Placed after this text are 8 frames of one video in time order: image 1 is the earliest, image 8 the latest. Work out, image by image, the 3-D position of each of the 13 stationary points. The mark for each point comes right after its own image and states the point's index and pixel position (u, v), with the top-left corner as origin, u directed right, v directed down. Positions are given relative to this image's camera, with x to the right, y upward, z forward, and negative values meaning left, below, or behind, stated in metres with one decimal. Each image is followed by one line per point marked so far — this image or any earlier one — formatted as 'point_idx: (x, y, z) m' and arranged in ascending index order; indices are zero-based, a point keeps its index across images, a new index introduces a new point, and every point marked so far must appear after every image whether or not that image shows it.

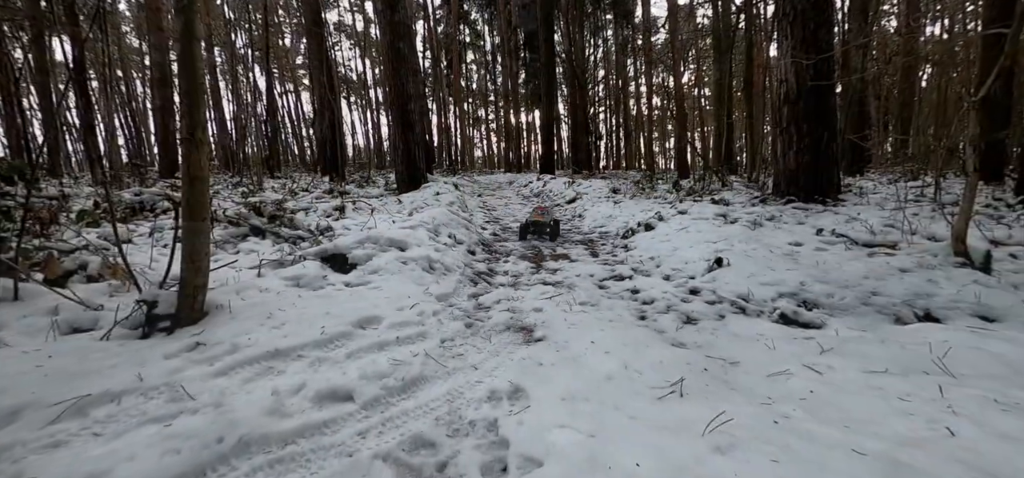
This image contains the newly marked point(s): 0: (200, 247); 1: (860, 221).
0: (-1.7, -0.1, +2.5) m
1: (+4.1, +0.2, +5.6) m
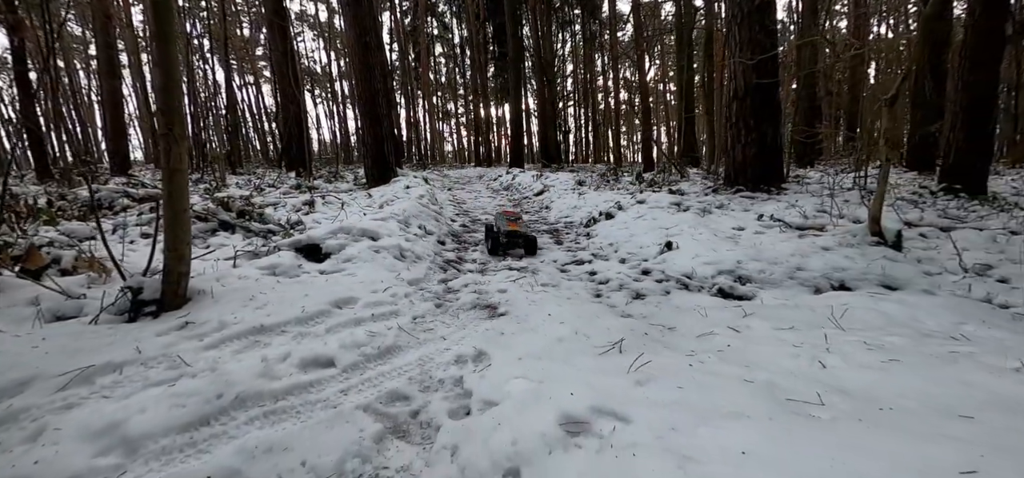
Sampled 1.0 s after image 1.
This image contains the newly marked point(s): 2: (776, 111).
0: (-1.9, 0.0, +2.8) m
1: (+3.7, +0.4, +6.2) m
2: (+4.2, +2.0, +7.6) m
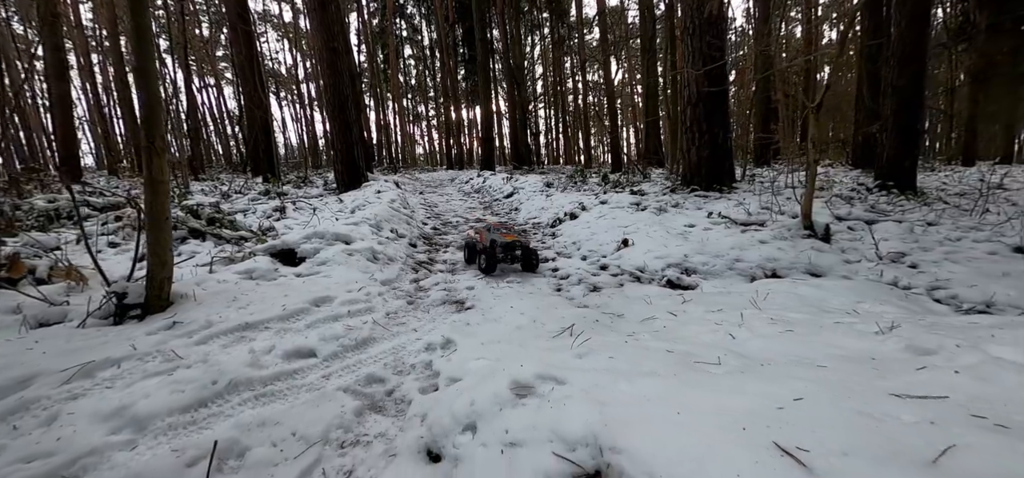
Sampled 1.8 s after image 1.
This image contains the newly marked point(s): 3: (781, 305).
0: (-2.1, -0.1, +3.0) m
1: (+3.2, +0.5, +6.7) m
2: (+3.7, +2.1, +8.2) m
3: (+1.7, -0.4, +3.1) m
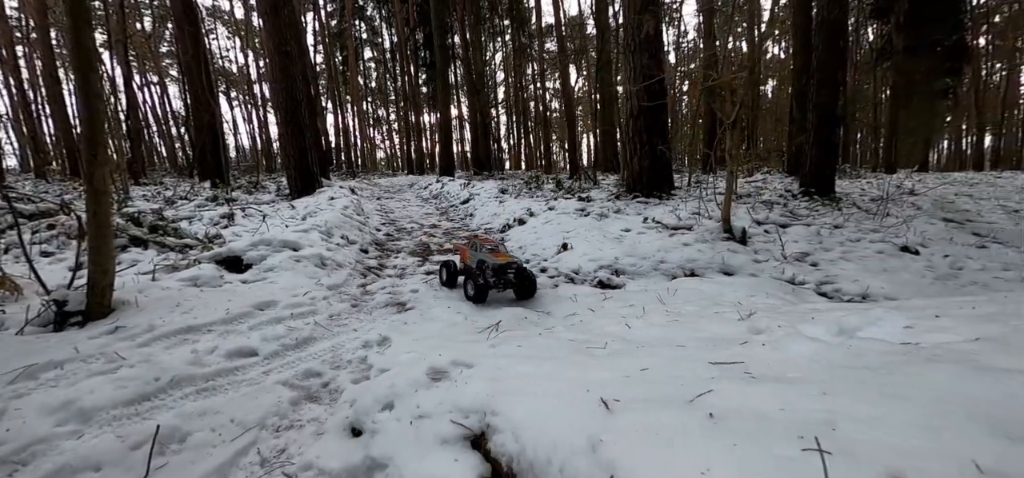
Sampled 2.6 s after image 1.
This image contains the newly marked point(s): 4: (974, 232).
0: (-2.6, -0.1, +3.1) m
1: (+2.5, +0.4, +7.2) m
2: (+2.8, +2.0, +8.7) m
3: (+1.3, -0.5, +3.5) m
4: (+7.7, +0.1, +8.0) m
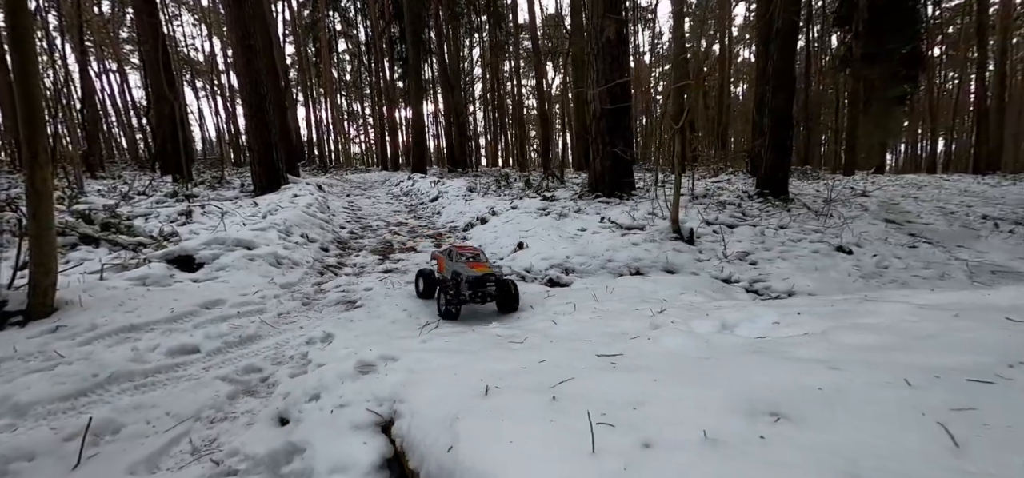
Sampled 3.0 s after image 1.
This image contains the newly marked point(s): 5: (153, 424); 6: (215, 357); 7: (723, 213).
0: (-3.0, -0.1, +3.1) m
1: (+1.9, +0.4, +7.5) m
2: (+2.1, +2.0, +9.0) m
3: (+0.8, -0.5, +3.8) m
4: (+7.1, +0.1, +8.5) m
5: (-1.6, -0.8, +2.1) m
6: (-1.7, -0.7, +2.8) m
7: (+3.6, +0.4, +8.2) m
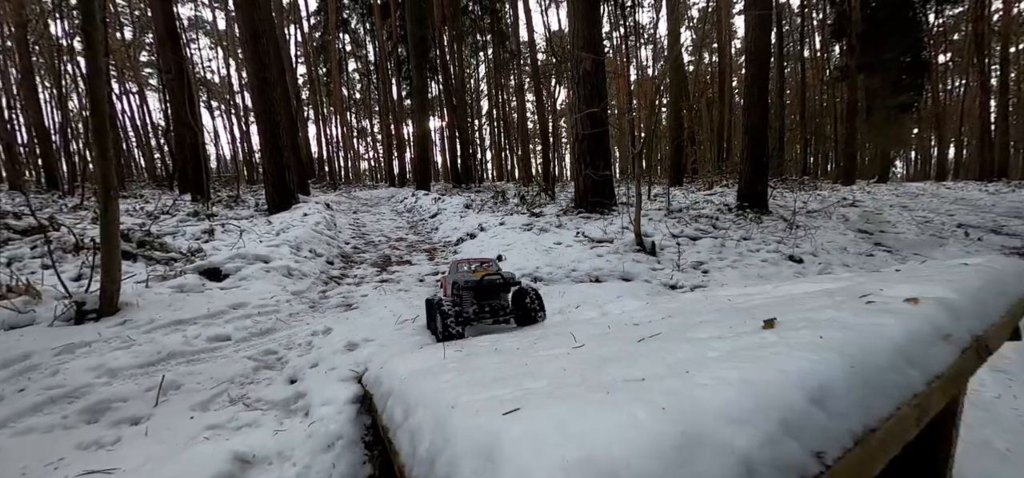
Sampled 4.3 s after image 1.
0: (-3.3, -0.2, +4.1) m
1: (+1.6, +0.2, +8.4) m
2: (+1.9, +1.8, +9.9) m
3: (+0.5, -0.6, +4.6) m
4: (+6.8, 0.0, +9.2) m
5: (-1.9, -0.9, +3.0) m
6: (-2.1, -0.8, +3.7) m
7: (+3.4, +0.2, +9.0) m
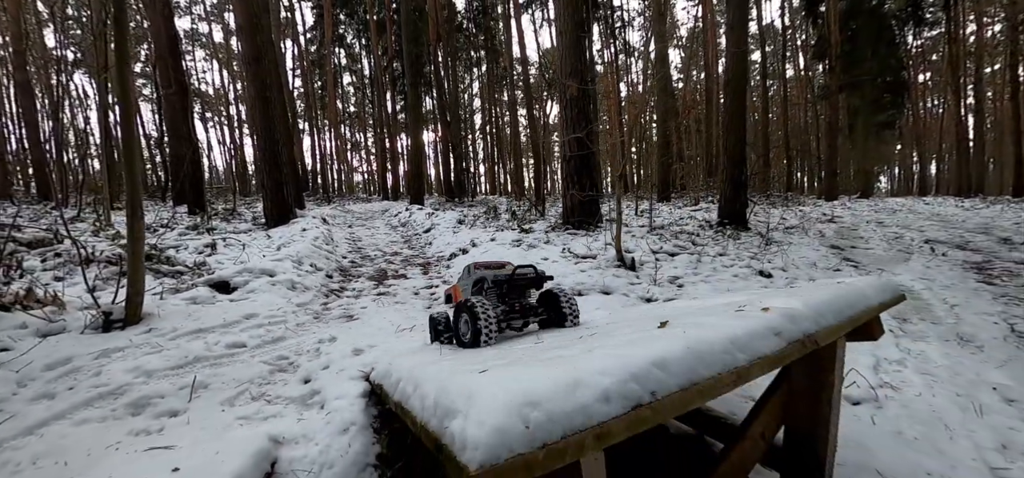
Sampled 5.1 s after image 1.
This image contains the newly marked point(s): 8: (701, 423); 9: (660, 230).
0: (-3.5, -0.4, +4.5) m
1: (+1.4, -0.1, +8.9) m
2: (+1.7, +1.5, +10.4) m
3: (+0.4, -0.8, +5.1) m
4: (+6.6, -0.4, +9.8) m
5: (-2.0, -1.0, +3.4) m
6: (-2.2, -0.9, +4.1) m
7: (+3.2, -0.1, +9.5) m
8: (+1.1, -1.1, +2.8) m
9: (+3.3, +0.2, +10.8) m
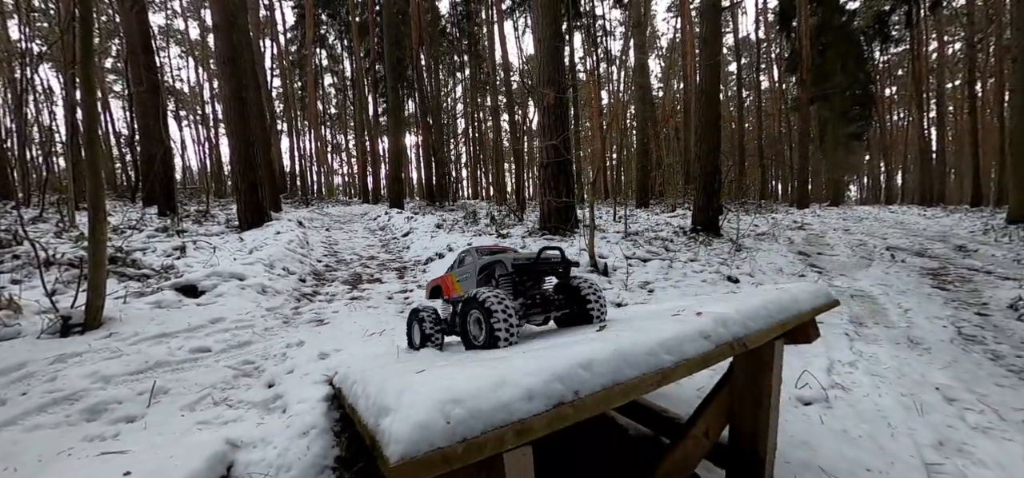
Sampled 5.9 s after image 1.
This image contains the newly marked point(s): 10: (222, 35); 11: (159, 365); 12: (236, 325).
0: (-3.7, -0.4, +4.4) m
1: (+1.0, -0.2, +9.0) m
2: (+1.2, +1.4, +10.6) m
3: (+0.1, -0.8, +5.1) m
4: (+6.1, -0.5, +10.1) m
5: (-2.3, -1.0, +3.4) m
6: (-2.4, -1.0, +4.1) m
7: (+2.7, -0.2, +9.7) m
8: (+0.9, -1.1, +2.9) m
9: (+2.8, +0.1, +11.0) m
10: (-6.3, +4.4, +10.5) m
11: (-2.7, -1.0, +3.7) m
12: (-2.7, -0.9, +4.8) m
